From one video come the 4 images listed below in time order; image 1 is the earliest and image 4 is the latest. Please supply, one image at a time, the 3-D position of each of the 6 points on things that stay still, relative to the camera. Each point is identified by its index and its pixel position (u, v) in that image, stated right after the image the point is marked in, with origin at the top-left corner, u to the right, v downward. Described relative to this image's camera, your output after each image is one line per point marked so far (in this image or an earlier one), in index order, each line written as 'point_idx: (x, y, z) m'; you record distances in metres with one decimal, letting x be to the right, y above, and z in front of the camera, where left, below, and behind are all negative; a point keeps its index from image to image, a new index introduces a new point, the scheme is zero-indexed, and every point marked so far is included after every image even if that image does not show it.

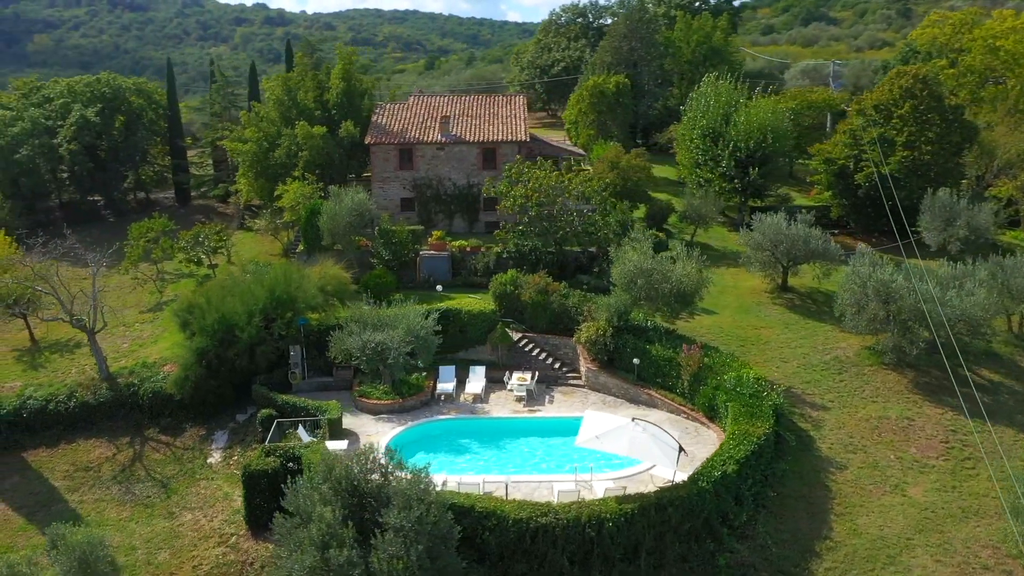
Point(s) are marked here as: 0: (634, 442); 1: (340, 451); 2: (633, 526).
0: (+2.5, -3.2, +17.2) m
1: (-4.0, -3.9, +20.0) m
2: (+2.4, -4.7, +16.5) m
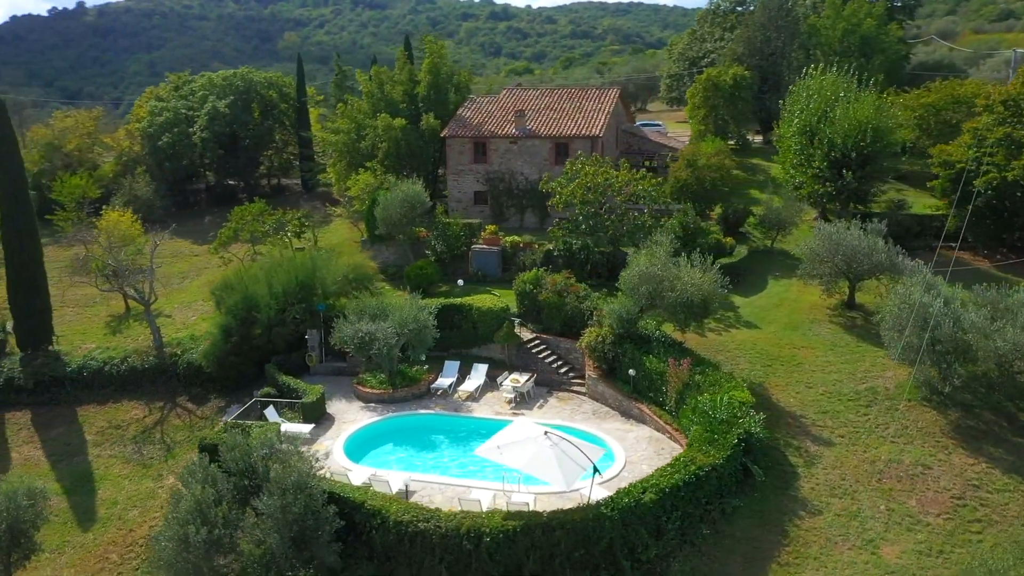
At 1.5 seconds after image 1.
0: (+0.4, -3.3, +16.2) m
1: (-5.2, -3.6, +20.6) m
2: (+0.1, -4.8, +15.6) m
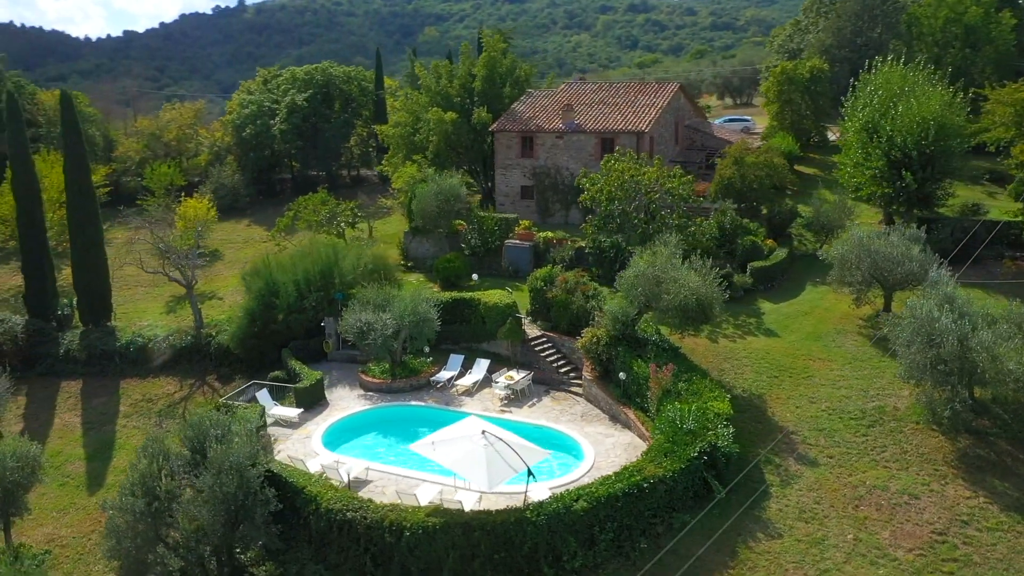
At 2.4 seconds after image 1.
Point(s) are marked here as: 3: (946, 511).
0: (-0.9, -3.2, +16.1) m
1: (-5.8, -3.3, +21.3) m
2: (-1.4, -4.7, +15.5) m
3: (+8.8, -4.5, +17.0) m
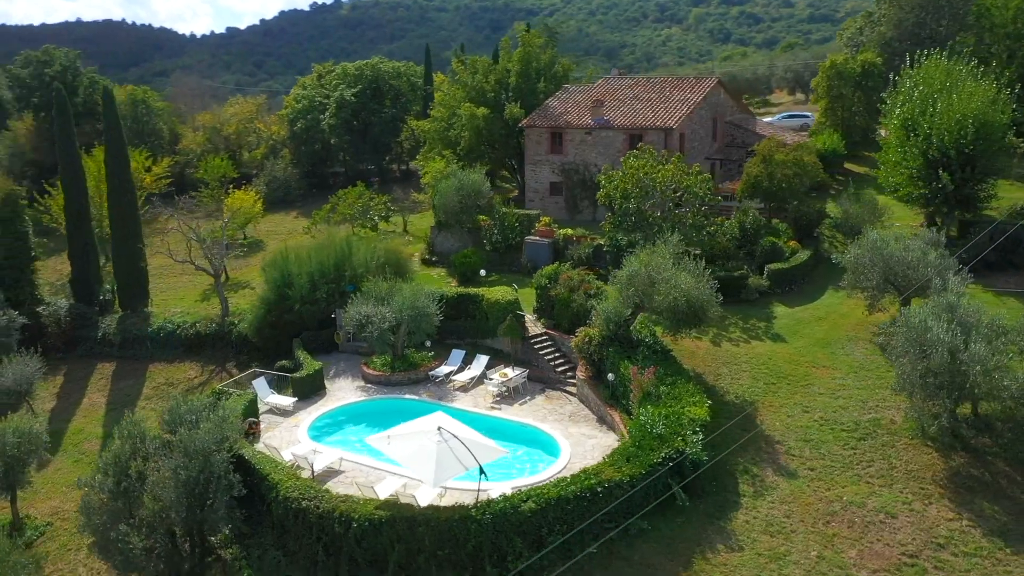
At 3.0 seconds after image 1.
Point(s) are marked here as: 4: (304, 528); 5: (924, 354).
0: (-1.9, -3.1, +16.2) m
1: (-6.2, -3.1, +21.8) m
2: (-2.5, -4.6, +15.7) m
3: (+7.9, -4.7, +16.0) m
4: (-4.1, -4.7, +16.4) m
5: (+8.7, -1.4, +17.6) m
